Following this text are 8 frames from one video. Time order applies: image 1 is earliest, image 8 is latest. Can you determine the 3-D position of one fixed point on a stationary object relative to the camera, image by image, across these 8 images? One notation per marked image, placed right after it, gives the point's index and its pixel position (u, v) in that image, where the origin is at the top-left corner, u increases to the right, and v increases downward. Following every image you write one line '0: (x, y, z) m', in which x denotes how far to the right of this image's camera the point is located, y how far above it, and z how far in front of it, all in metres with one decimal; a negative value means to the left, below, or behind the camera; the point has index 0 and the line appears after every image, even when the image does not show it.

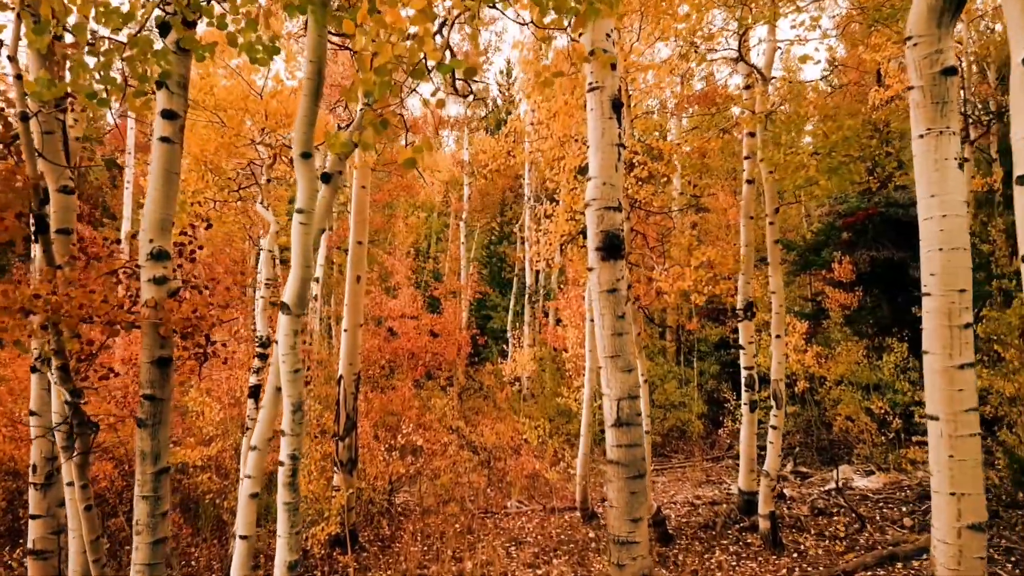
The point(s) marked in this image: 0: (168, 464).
0: (-1.3, -0.7, +3.6) m
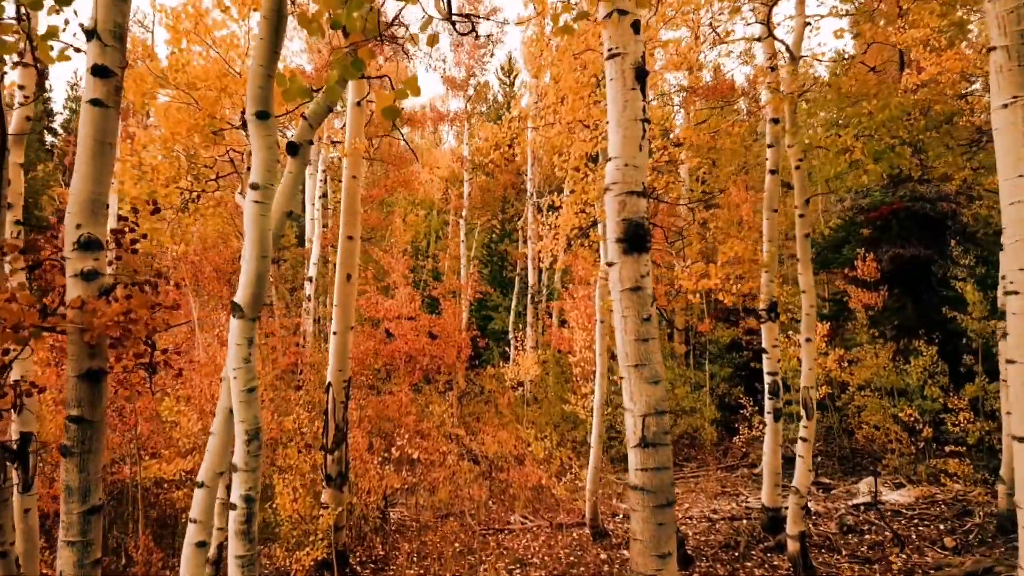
0: (-1.3, -0.7, +2.9) m
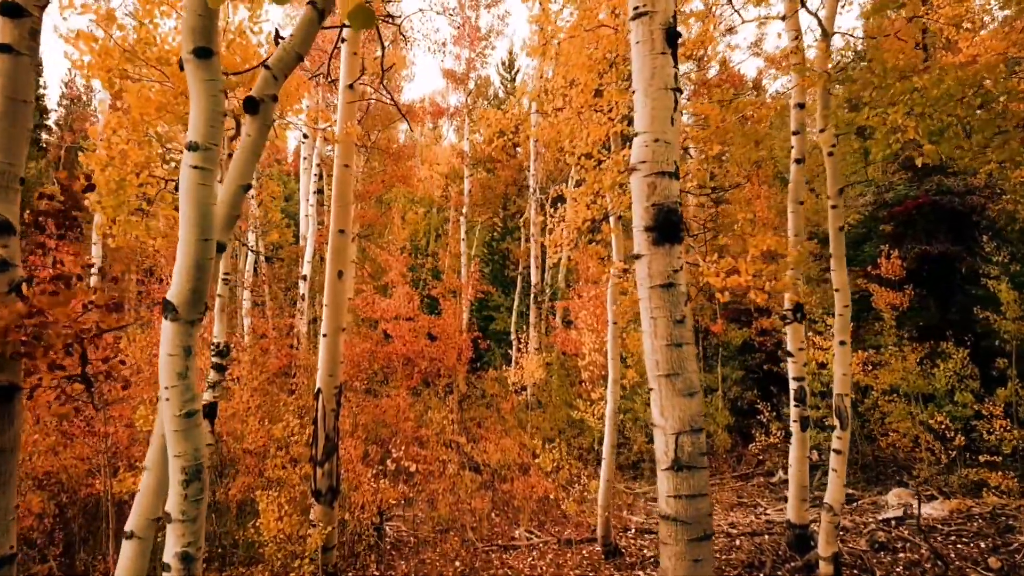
0: (-1.2, -0.6, +2.3) m
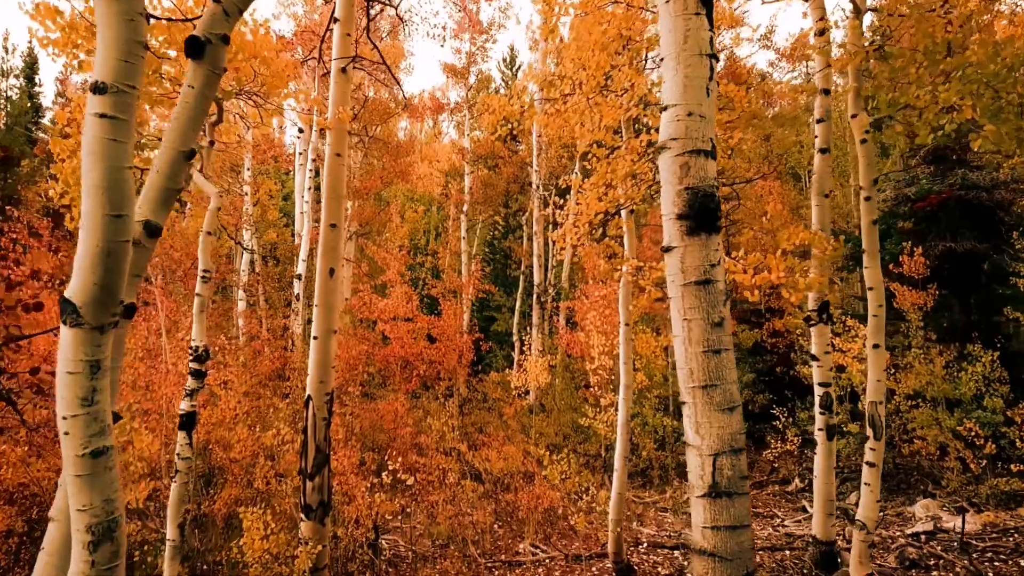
0: (-1.2, -0.6, +1.7) m
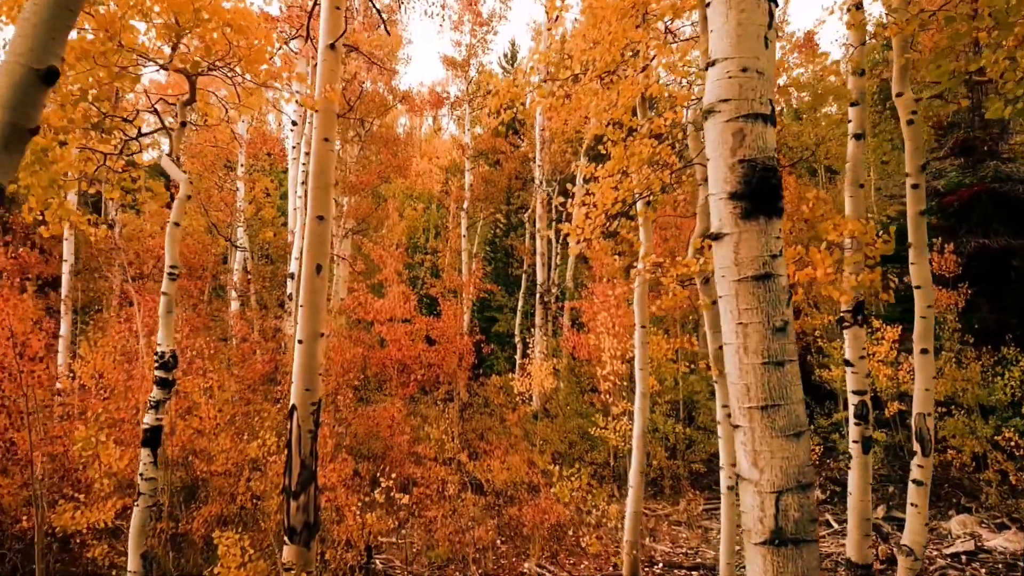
0: (-1.2, -0.6, +1.0) m
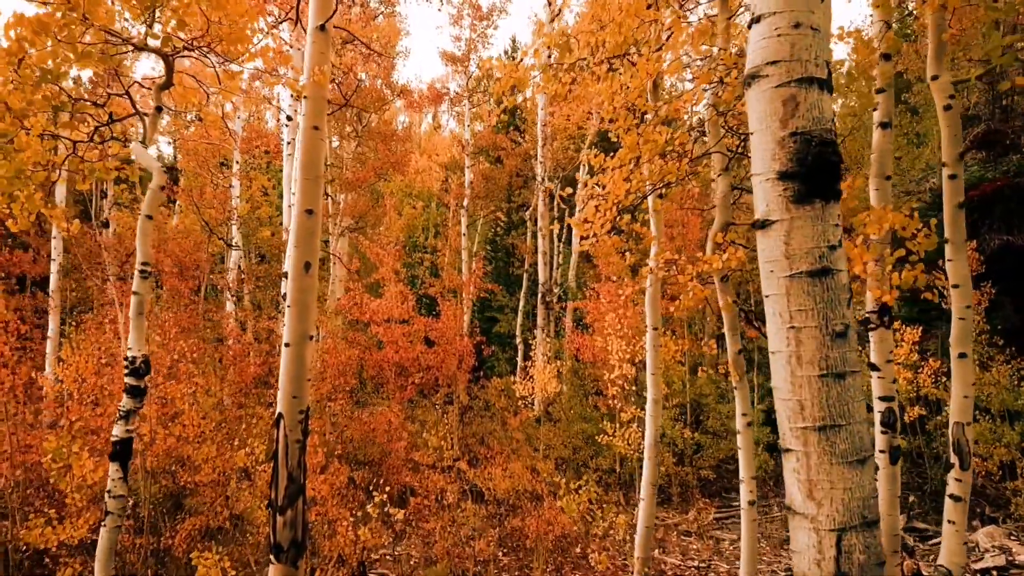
0: (-1.1, -0.6, +0.6) m
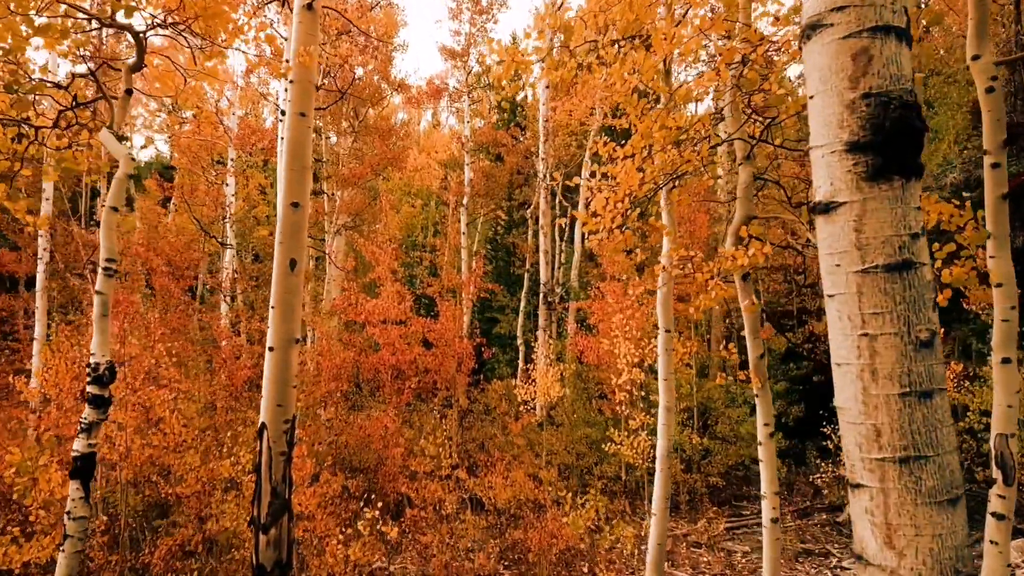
0: (-1.1, -0.6, +0.2) m
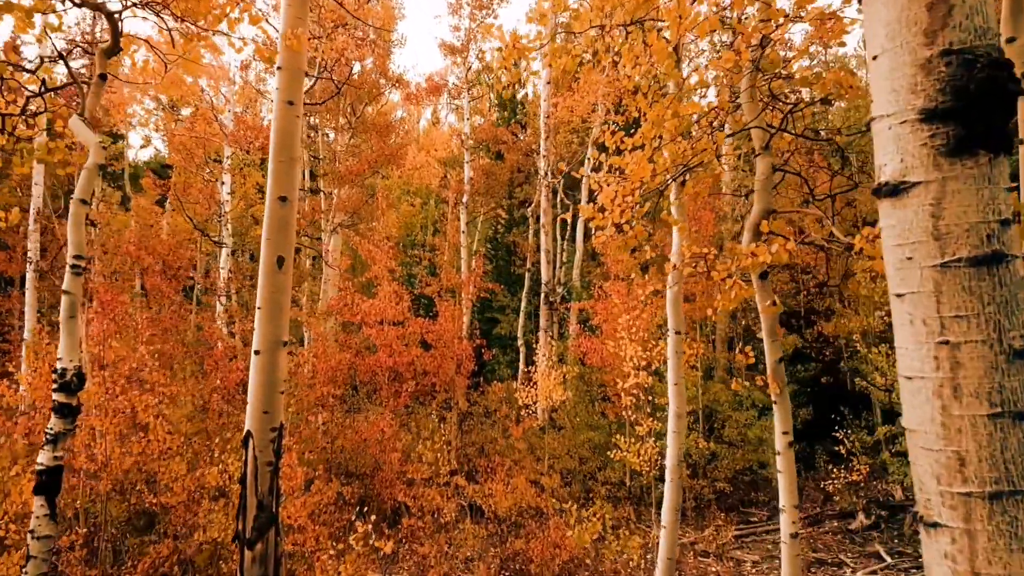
0: (-1.1, -0.6, -0.2) m
